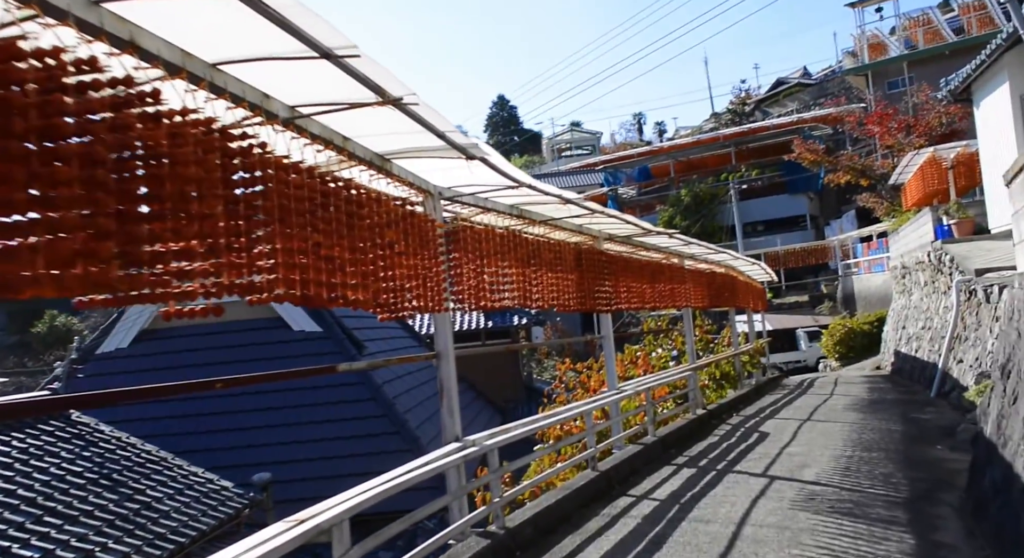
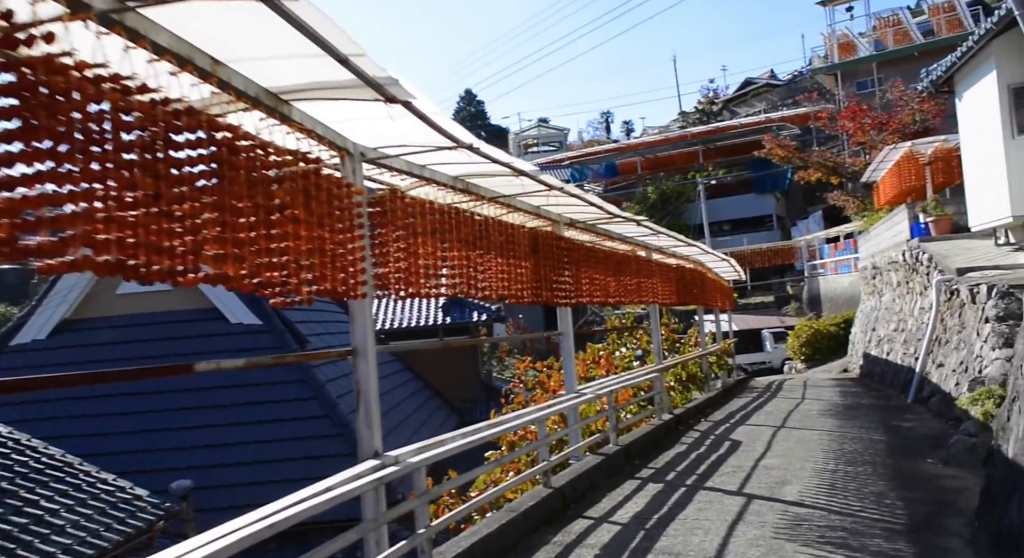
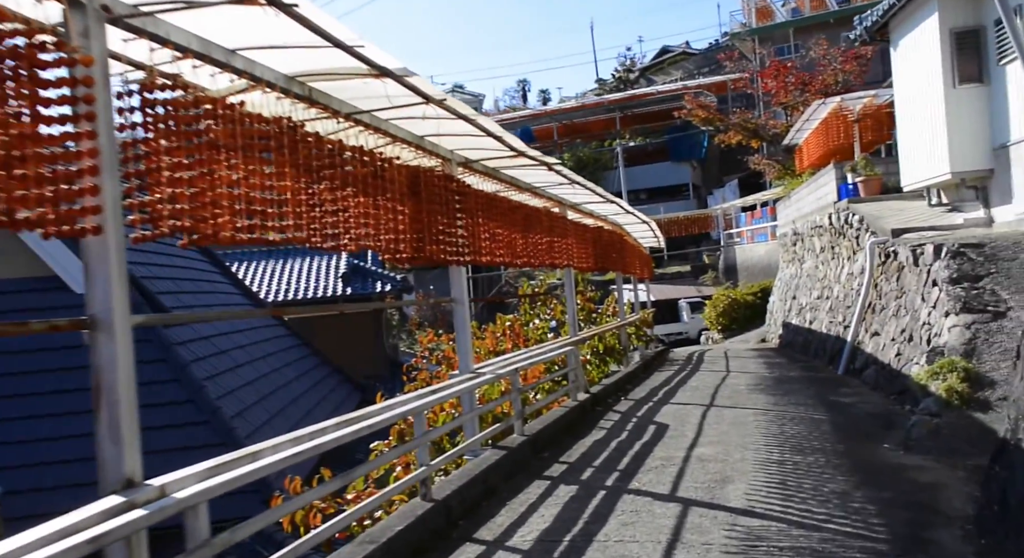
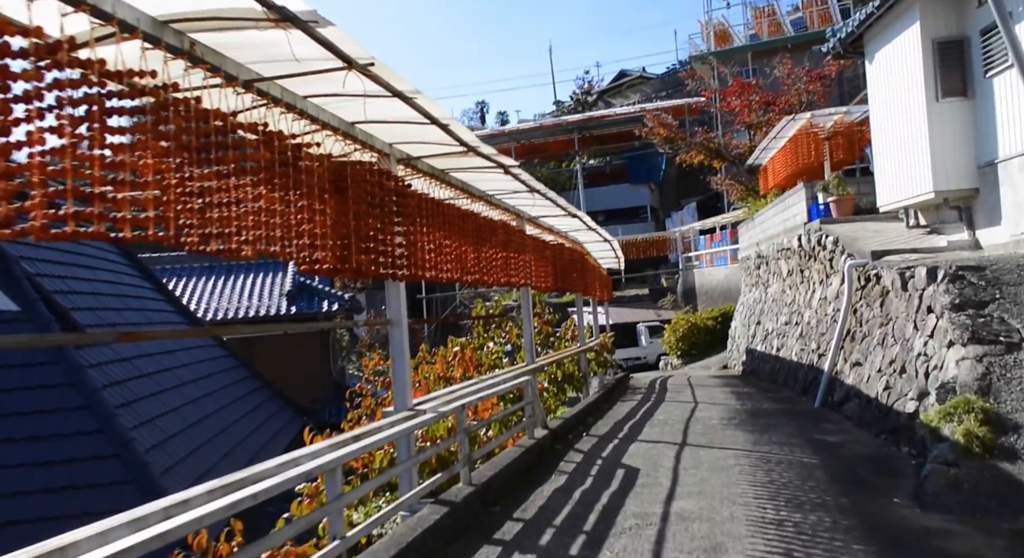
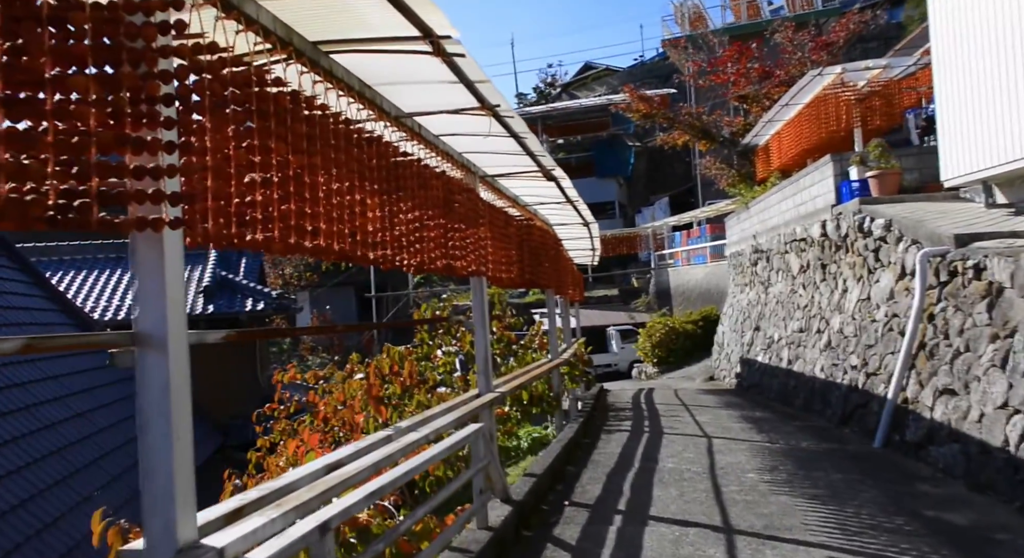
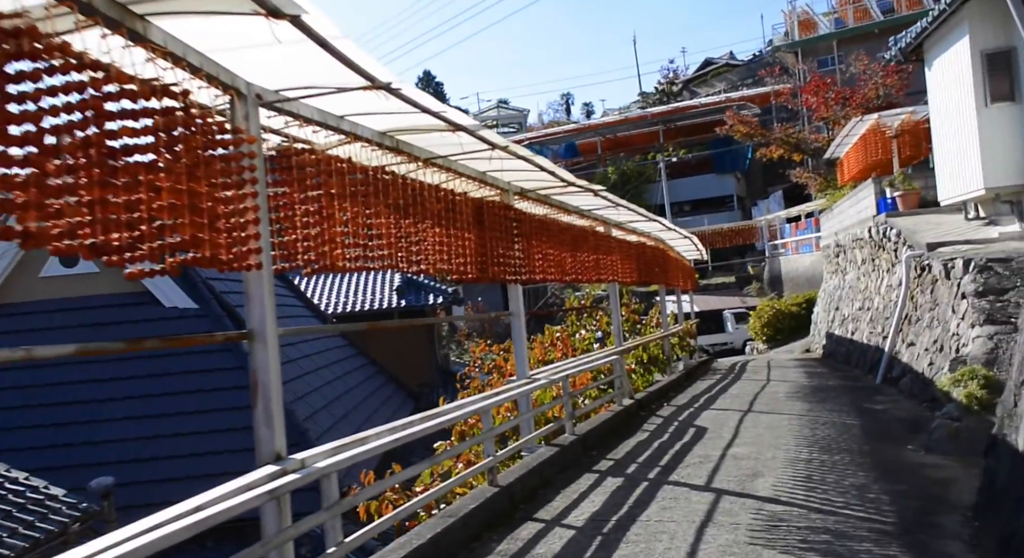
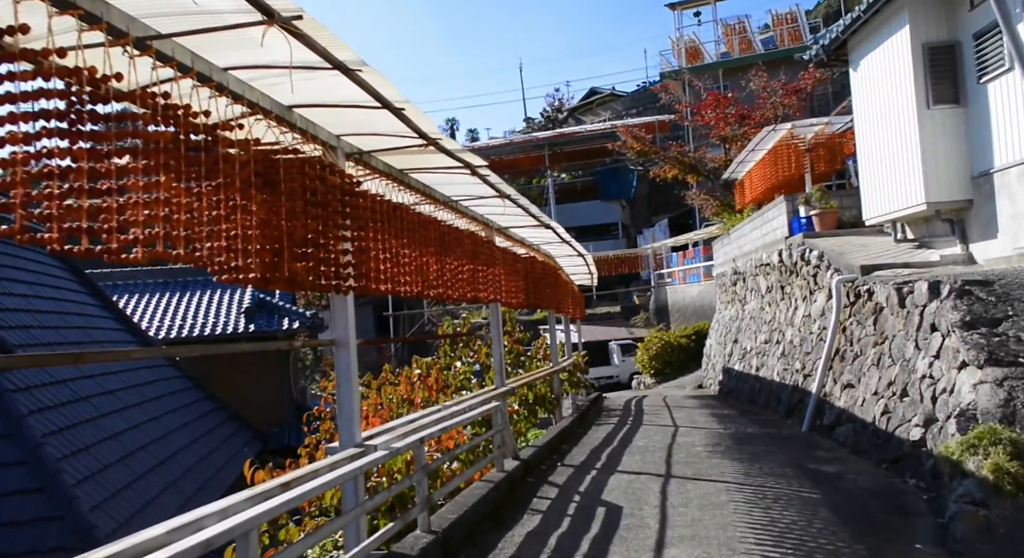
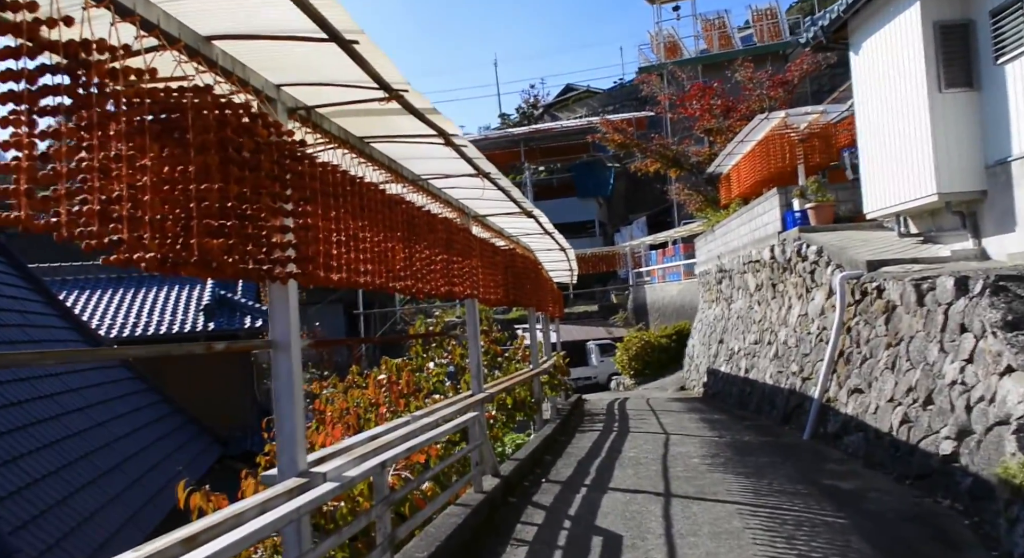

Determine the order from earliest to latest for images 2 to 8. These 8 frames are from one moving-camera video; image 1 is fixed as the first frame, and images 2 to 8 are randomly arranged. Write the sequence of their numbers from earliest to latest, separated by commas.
2, 6, 3, 4, 7, 8, 5
